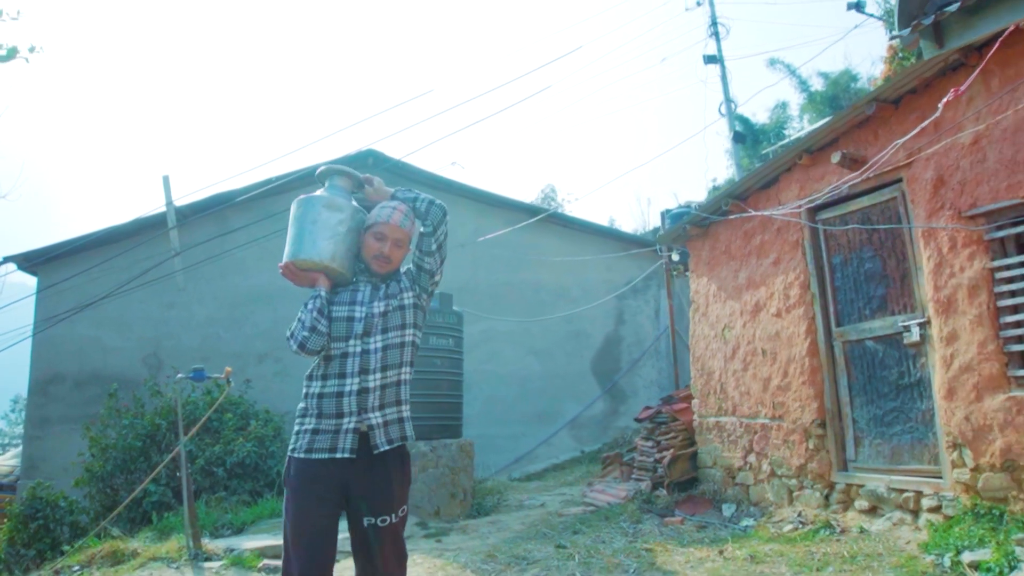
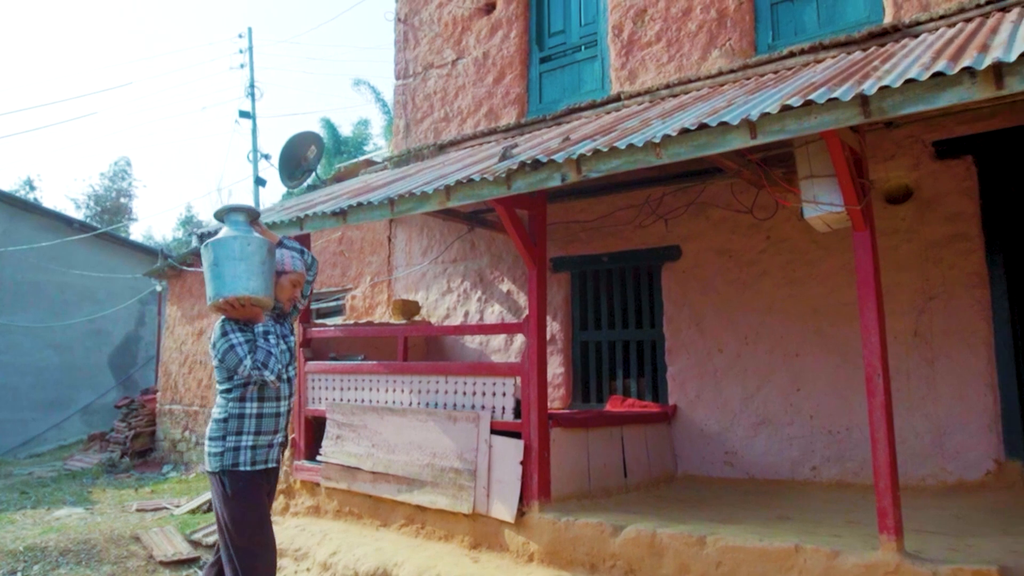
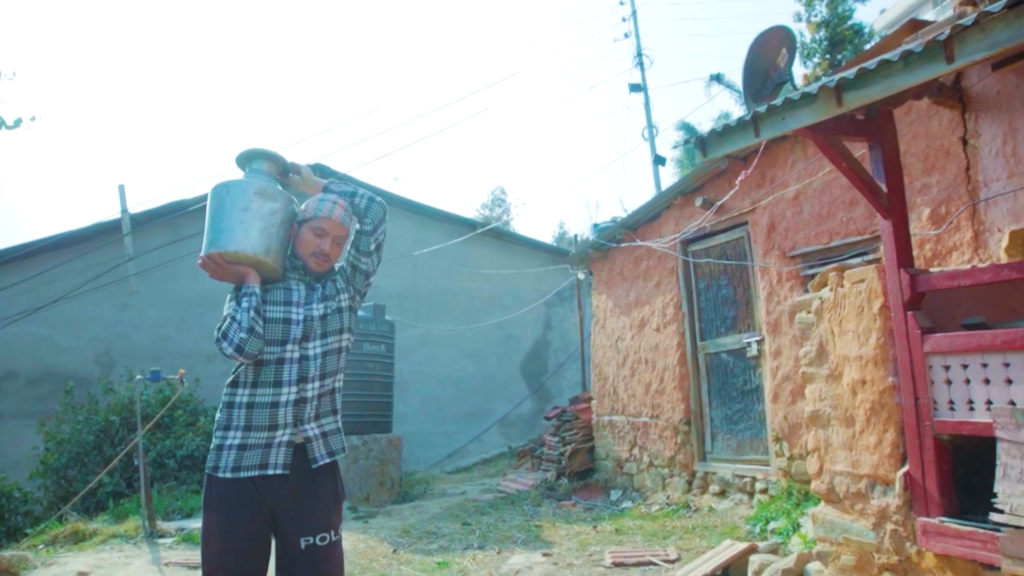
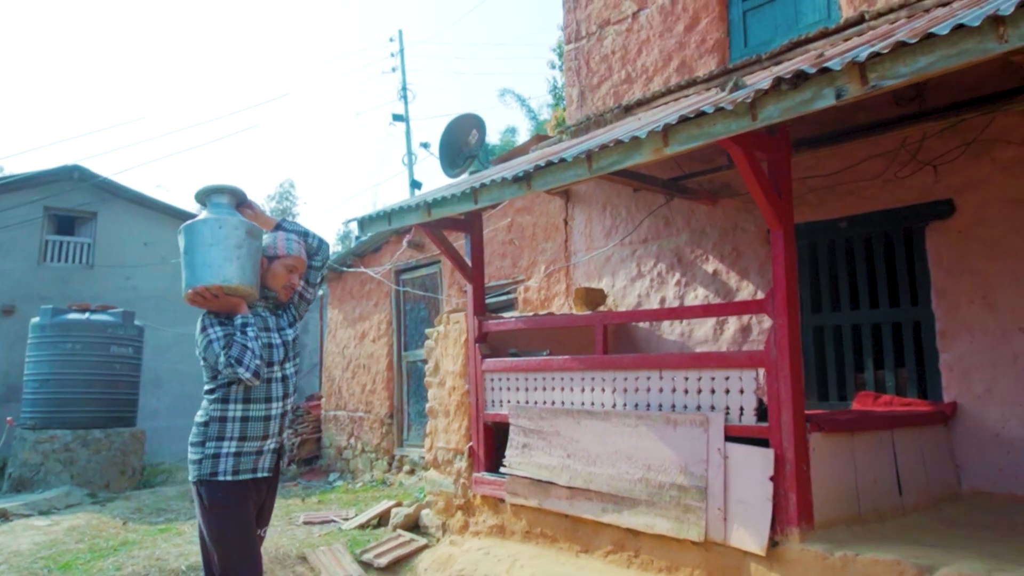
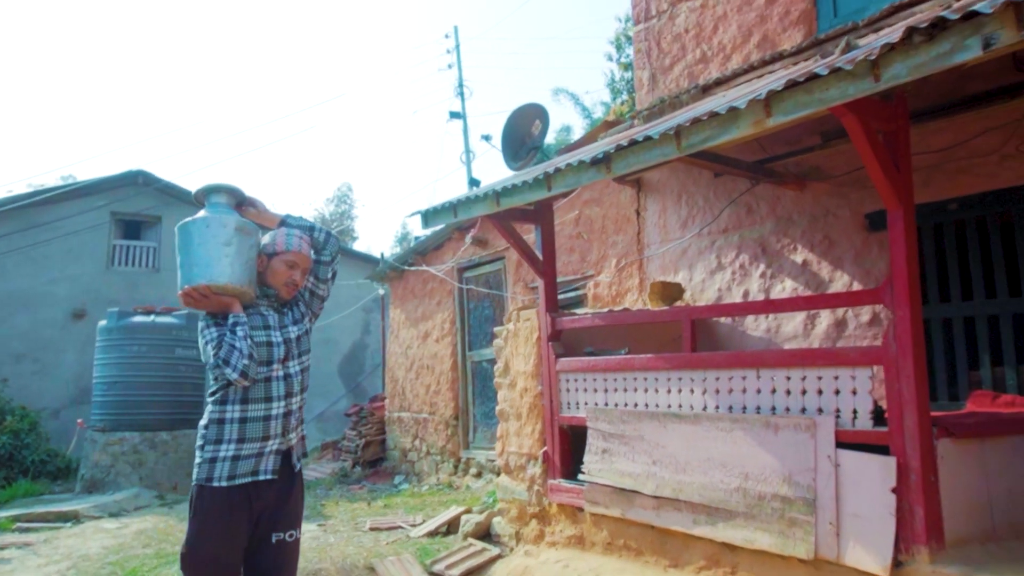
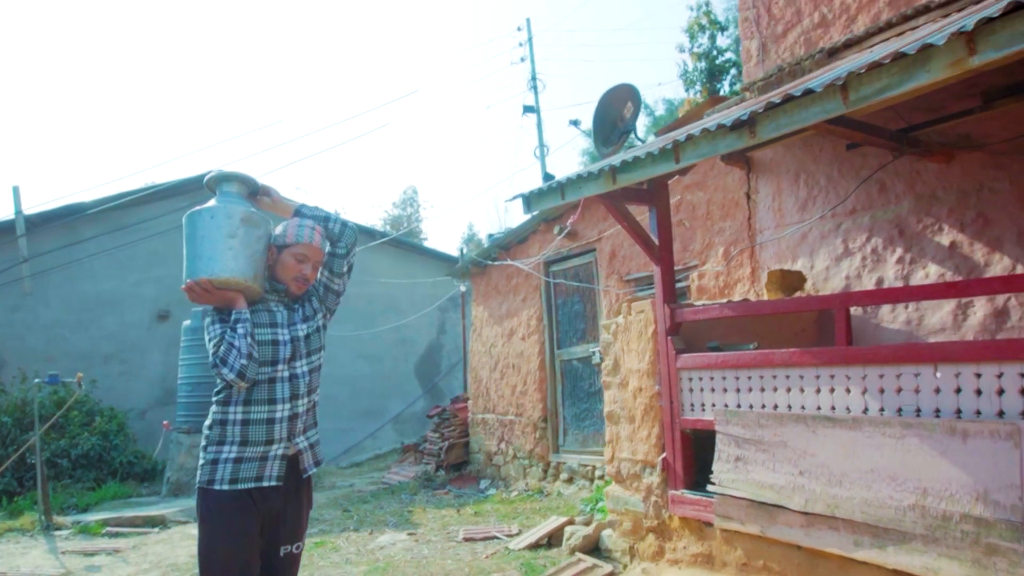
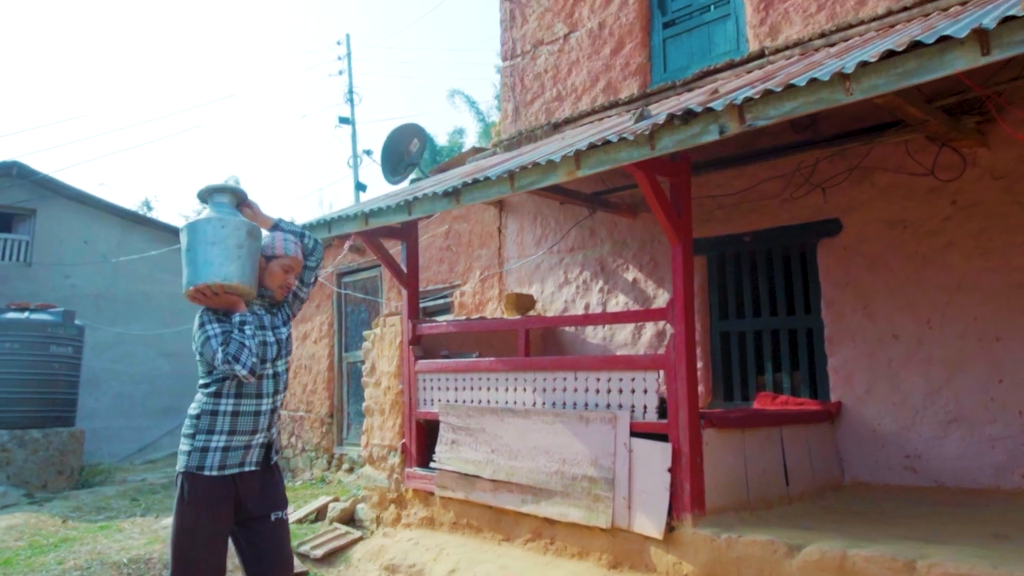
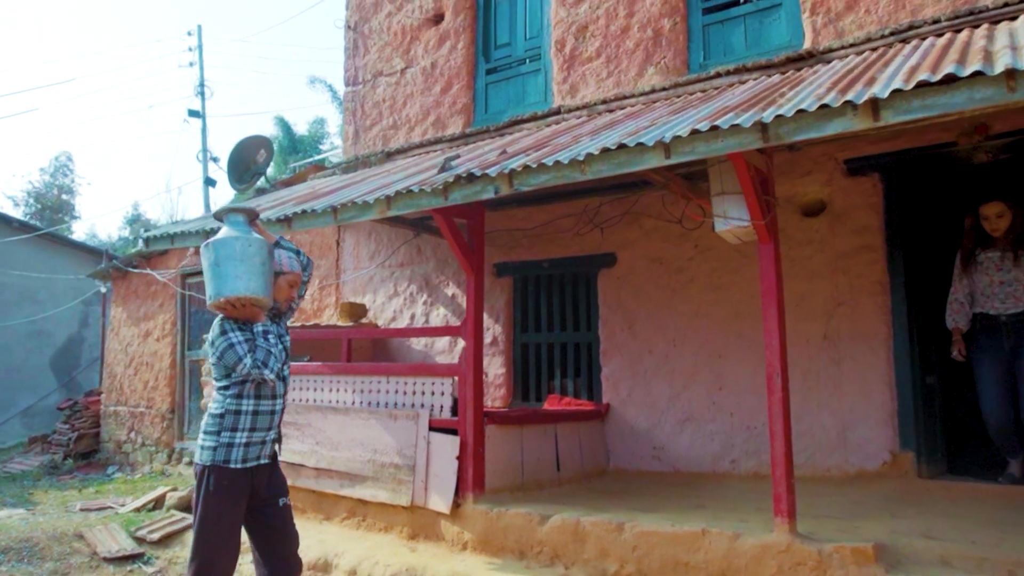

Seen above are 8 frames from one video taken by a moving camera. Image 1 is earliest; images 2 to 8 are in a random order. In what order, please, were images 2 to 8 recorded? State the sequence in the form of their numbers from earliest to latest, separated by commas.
3, 6, 5, 4, 7, 2, 8
